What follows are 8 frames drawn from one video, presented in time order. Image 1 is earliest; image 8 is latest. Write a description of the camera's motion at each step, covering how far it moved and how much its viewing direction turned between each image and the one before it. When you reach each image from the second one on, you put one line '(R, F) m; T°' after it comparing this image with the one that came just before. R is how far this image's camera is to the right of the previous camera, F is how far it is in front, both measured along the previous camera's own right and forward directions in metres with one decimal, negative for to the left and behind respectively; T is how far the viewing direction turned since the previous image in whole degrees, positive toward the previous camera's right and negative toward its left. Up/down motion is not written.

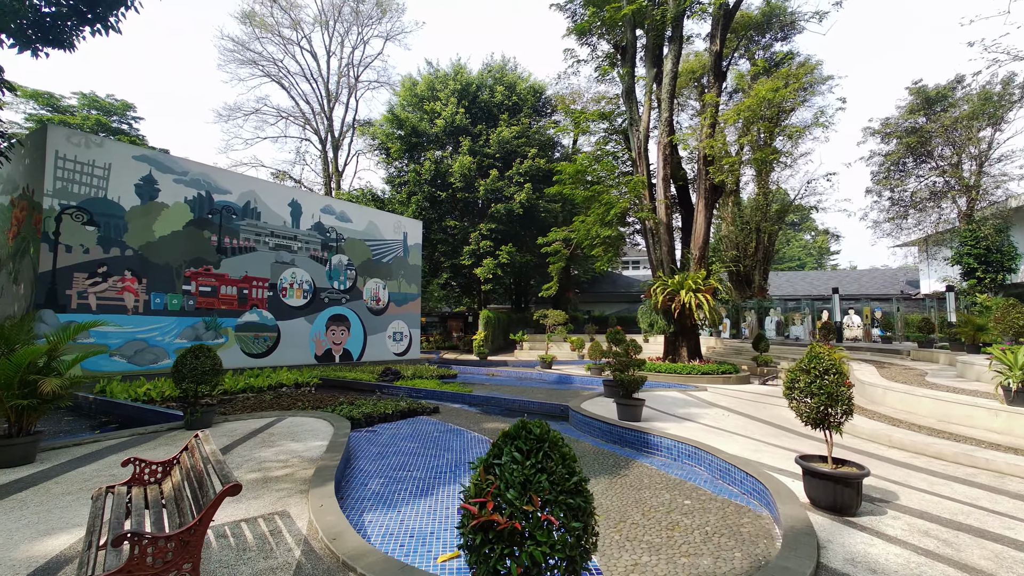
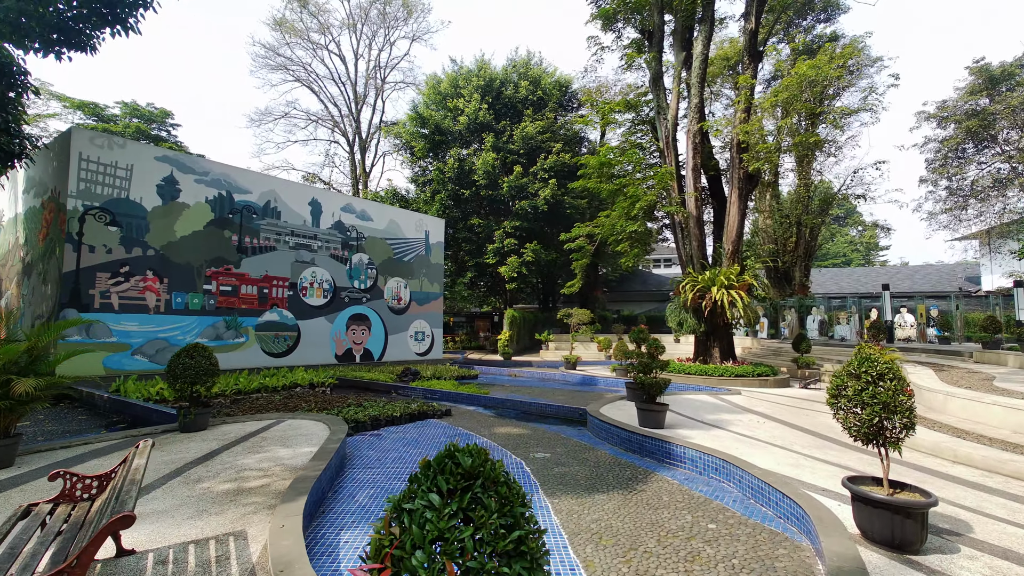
(+0.3, +0.4) m; -4°
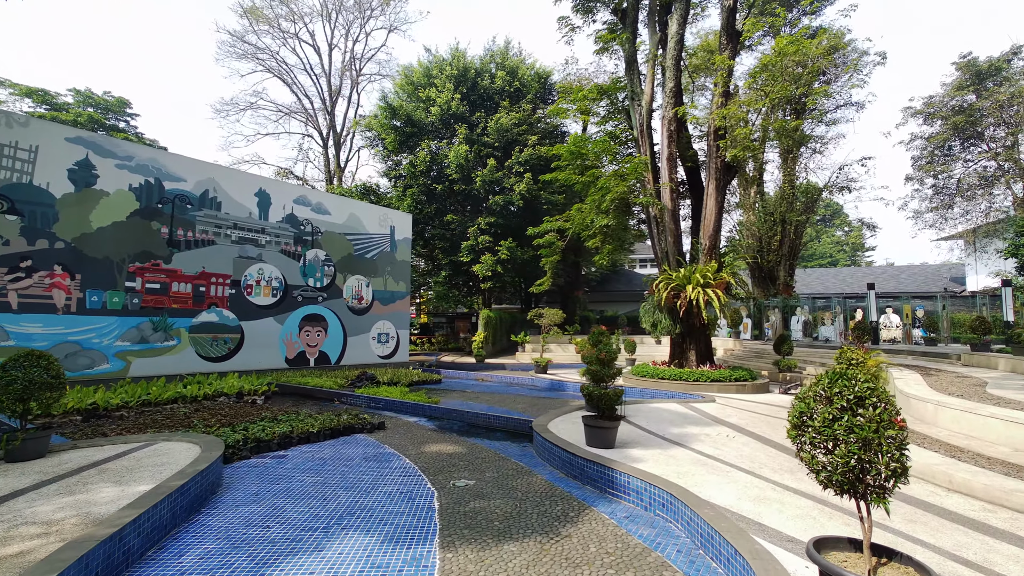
(+0.7, +0.8) m; +1°
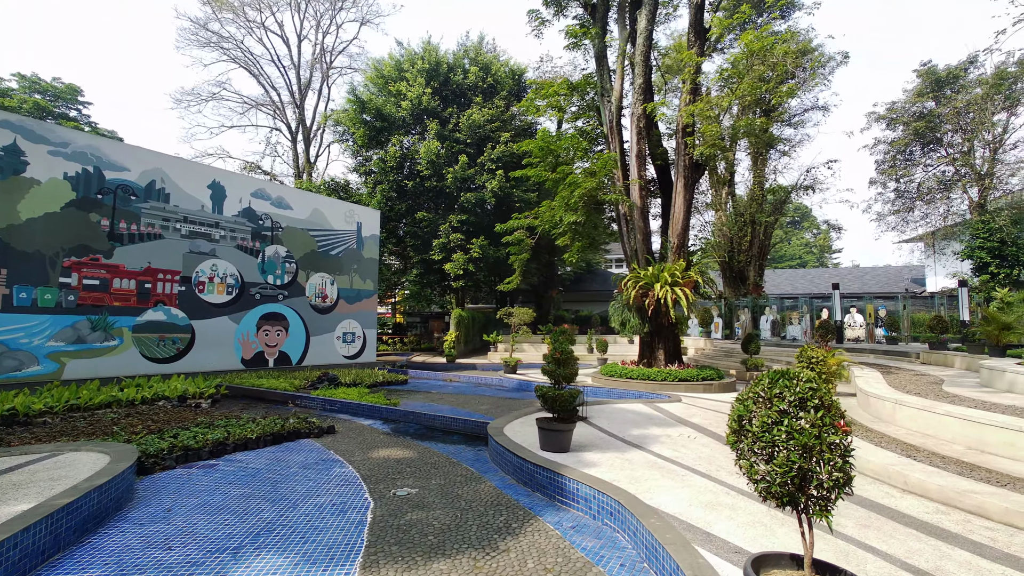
(+0.3, +0.3) m; +3°
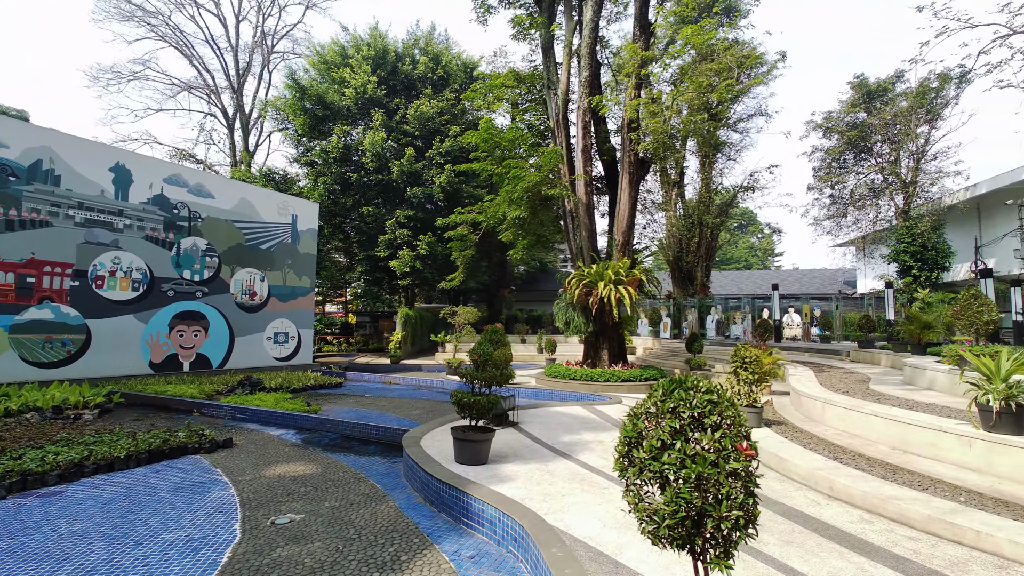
(+0.5, +0.4) m; +5°
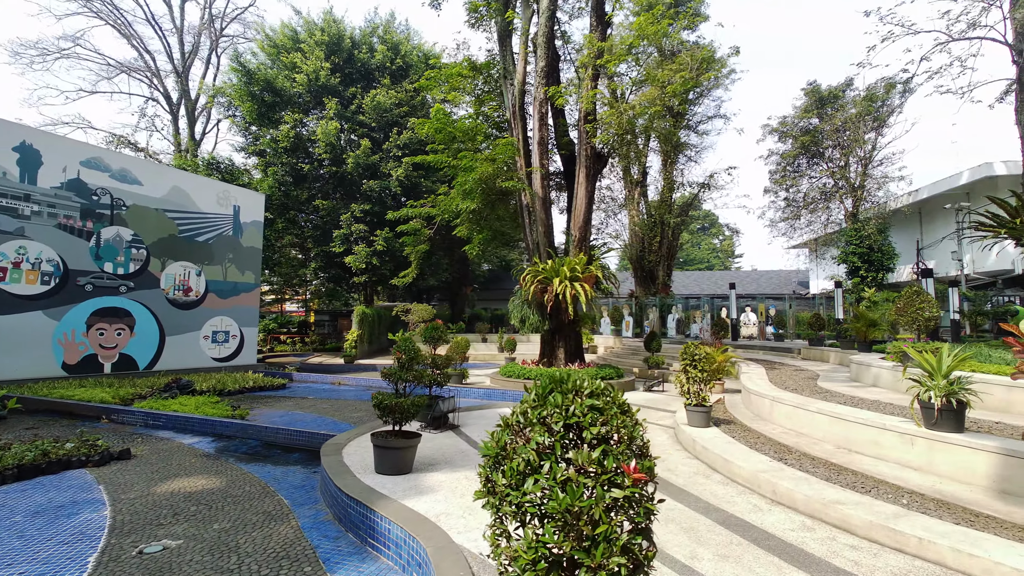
(+0.4, +0.4) m; +4°
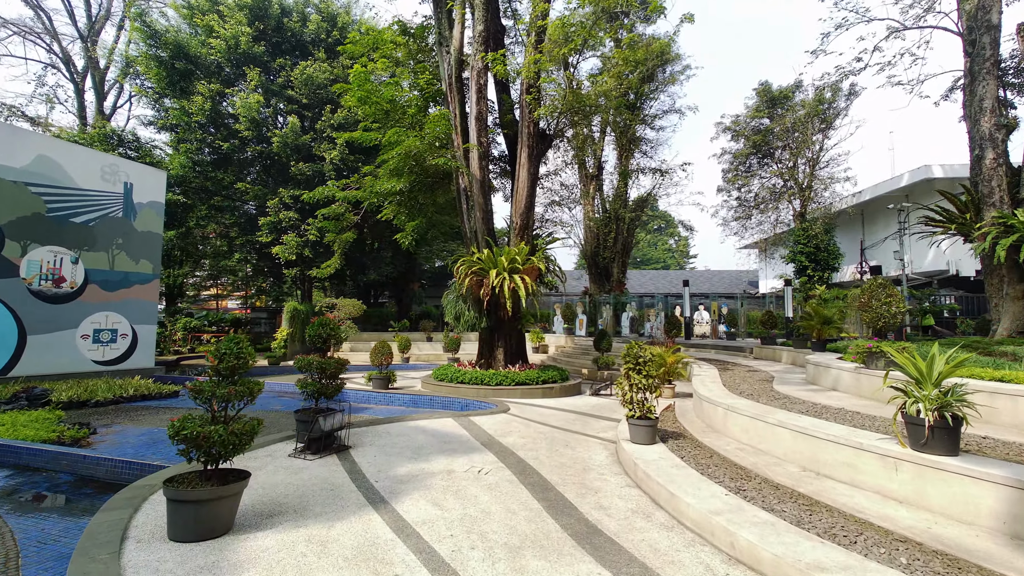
(+0.6, +1.1) m; +5°
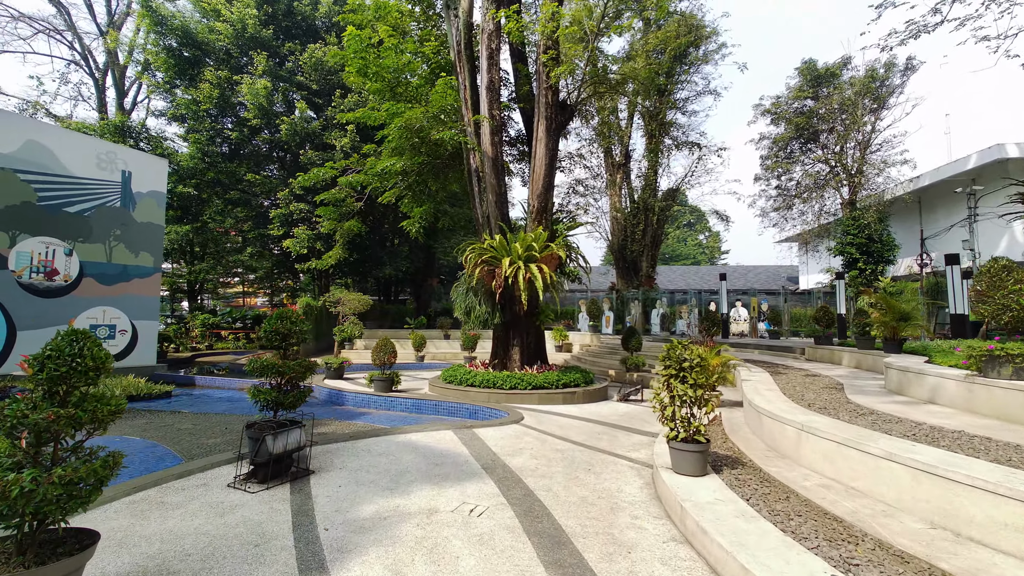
(+0.2, +1.1) m; -3°
